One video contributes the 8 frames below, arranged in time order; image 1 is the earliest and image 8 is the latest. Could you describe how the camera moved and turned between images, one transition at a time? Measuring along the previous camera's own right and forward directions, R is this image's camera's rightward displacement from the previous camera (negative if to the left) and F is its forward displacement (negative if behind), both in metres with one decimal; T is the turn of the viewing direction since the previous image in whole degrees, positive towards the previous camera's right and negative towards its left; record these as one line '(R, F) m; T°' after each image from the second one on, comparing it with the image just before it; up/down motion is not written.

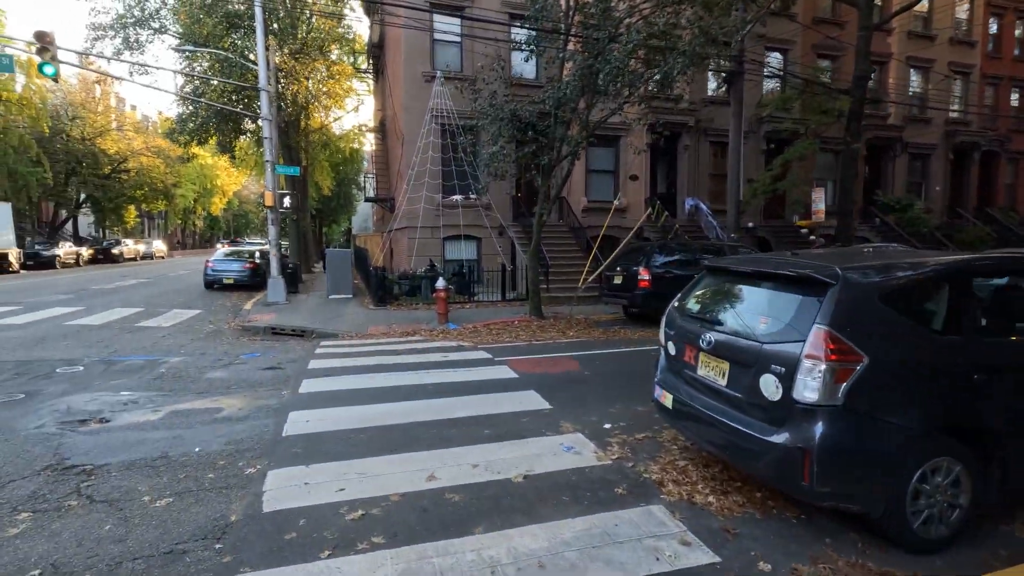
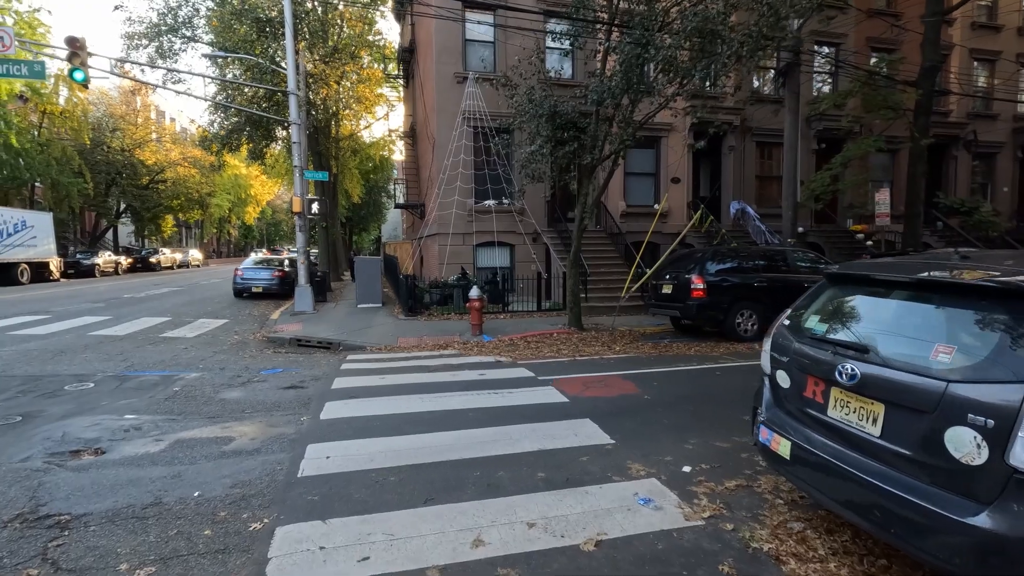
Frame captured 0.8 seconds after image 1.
(-0.2, +0.8) m; -3°
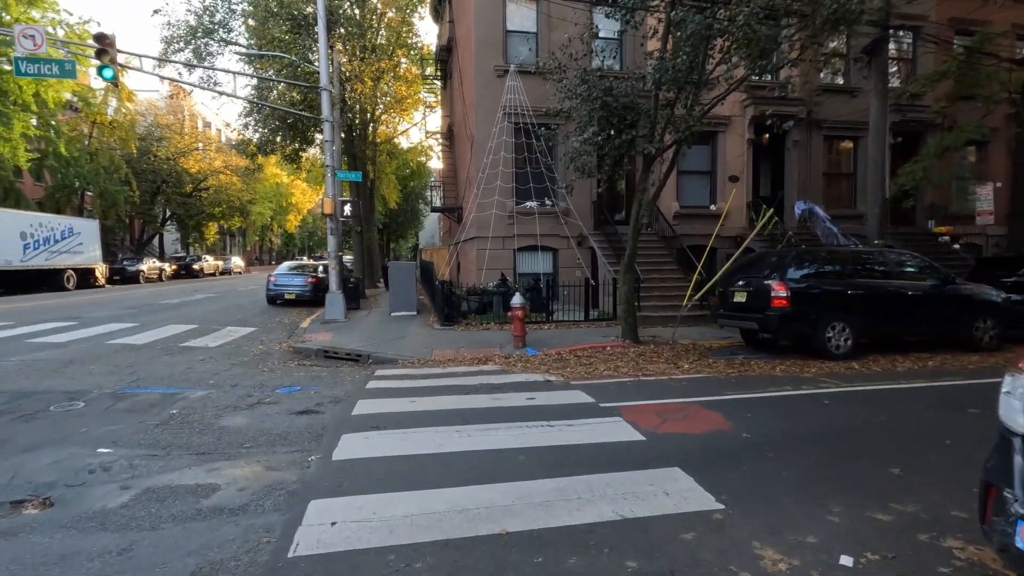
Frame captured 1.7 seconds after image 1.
(-0.2, +1.2) m; -4°
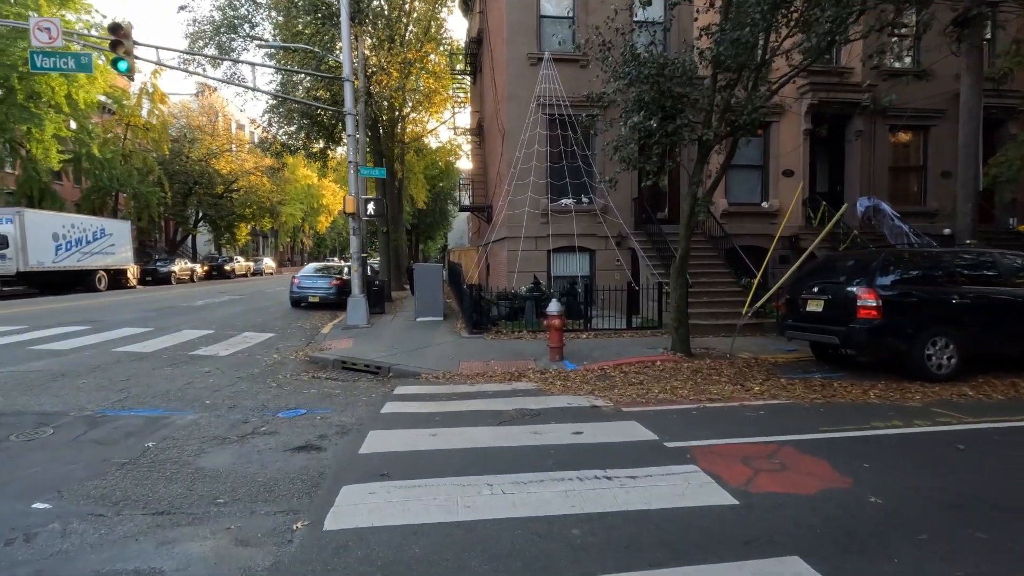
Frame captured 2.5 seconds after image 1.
(-0.1, +1.1) m; -3°
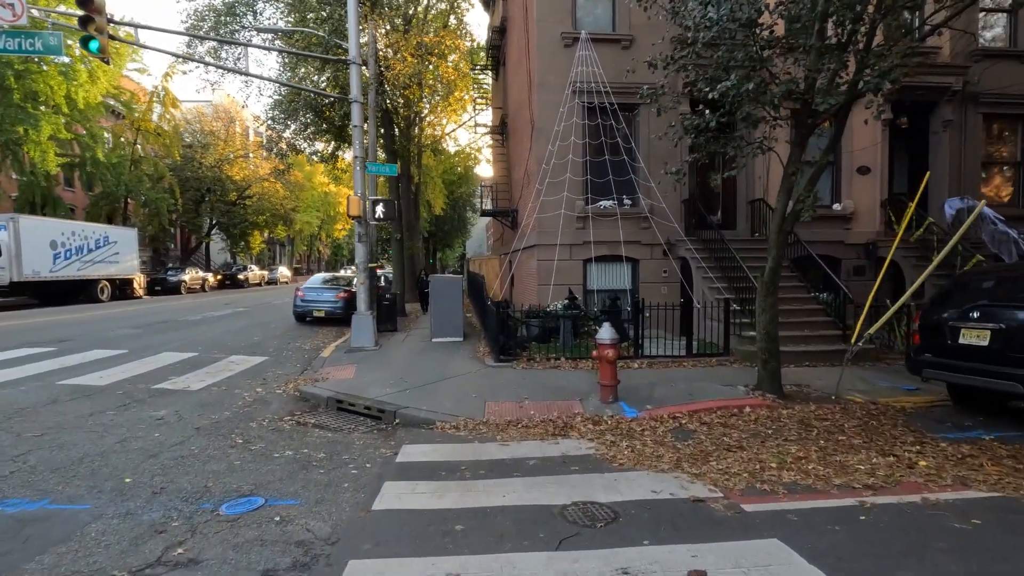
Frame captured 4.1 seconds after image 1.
(-0.3, +2.0) m; -2°
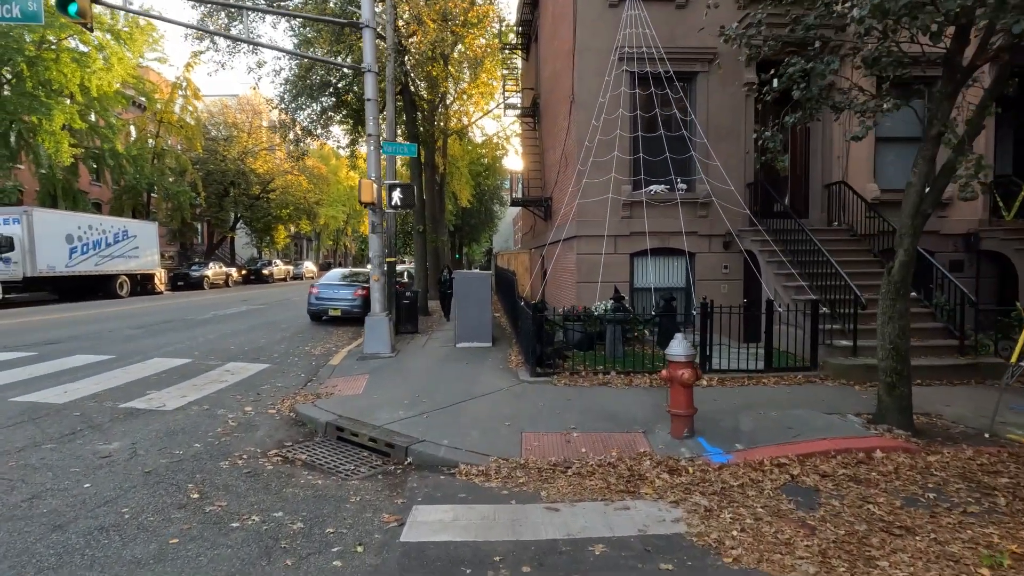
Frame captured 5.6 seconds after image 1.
(-0.2, +1.6) m; -3°
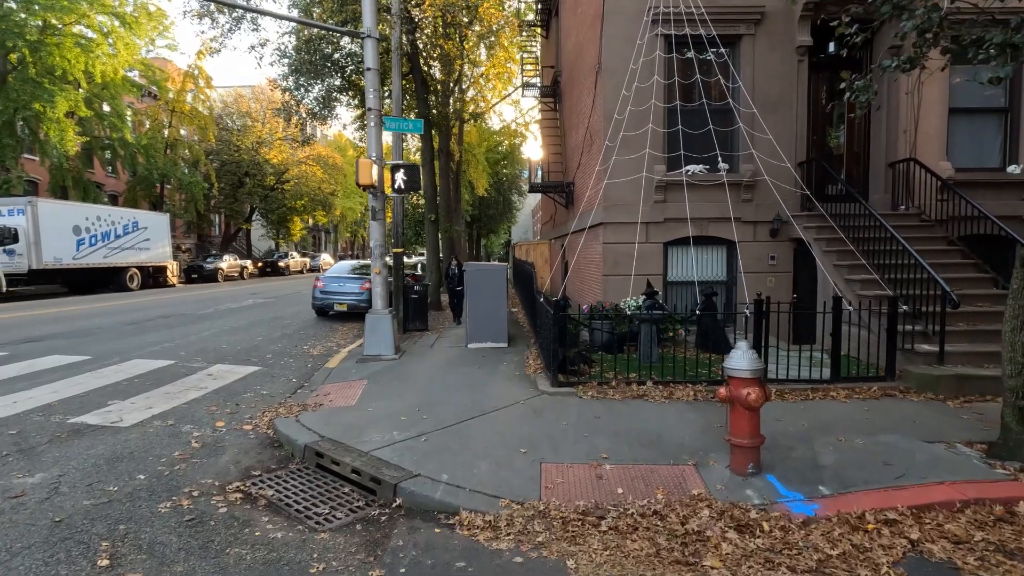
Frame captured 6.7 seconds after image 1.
(0.0, +1.2) m; -2°
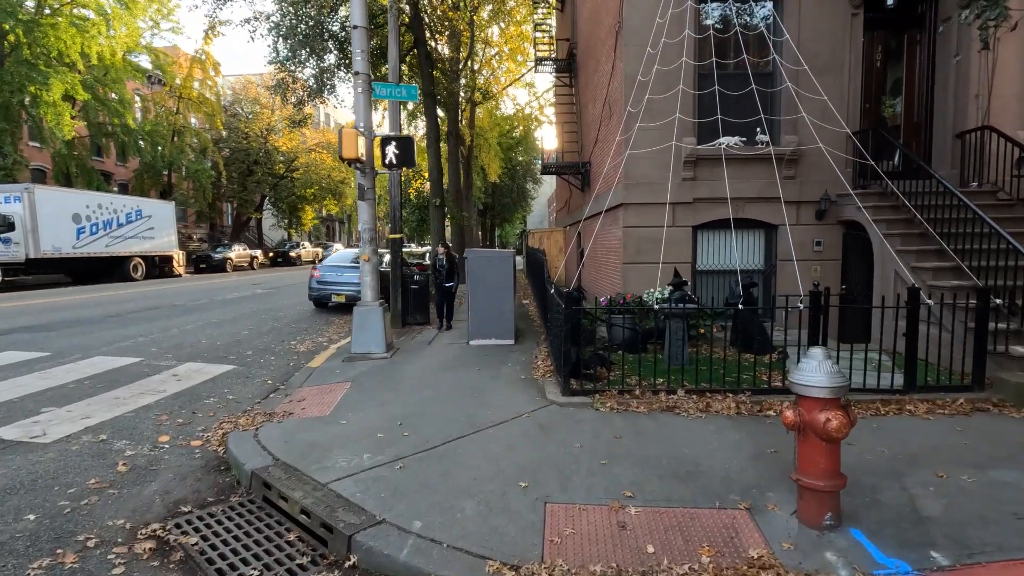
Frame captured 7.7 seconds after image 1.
(+0.1, +1.1) m; -2°
